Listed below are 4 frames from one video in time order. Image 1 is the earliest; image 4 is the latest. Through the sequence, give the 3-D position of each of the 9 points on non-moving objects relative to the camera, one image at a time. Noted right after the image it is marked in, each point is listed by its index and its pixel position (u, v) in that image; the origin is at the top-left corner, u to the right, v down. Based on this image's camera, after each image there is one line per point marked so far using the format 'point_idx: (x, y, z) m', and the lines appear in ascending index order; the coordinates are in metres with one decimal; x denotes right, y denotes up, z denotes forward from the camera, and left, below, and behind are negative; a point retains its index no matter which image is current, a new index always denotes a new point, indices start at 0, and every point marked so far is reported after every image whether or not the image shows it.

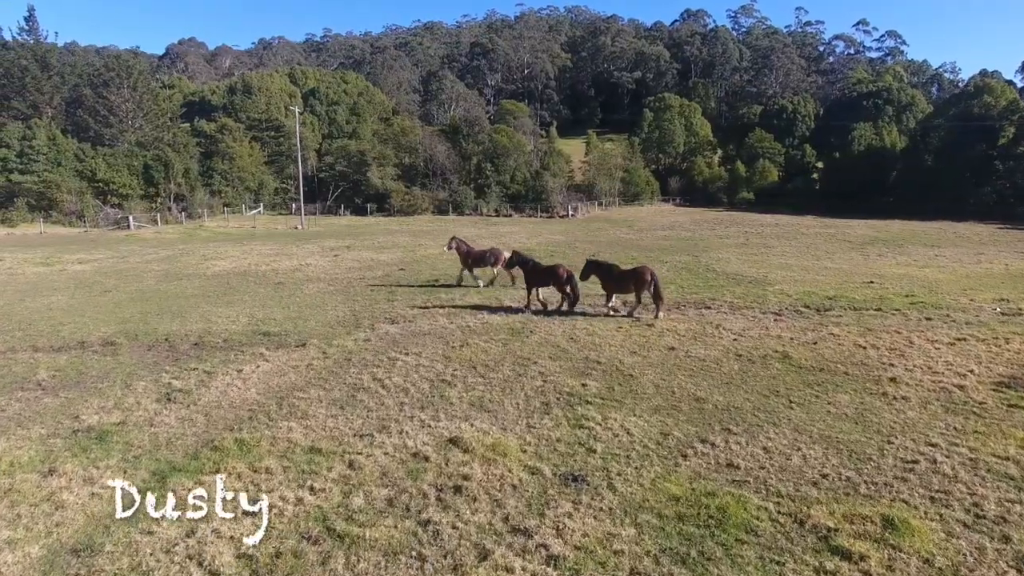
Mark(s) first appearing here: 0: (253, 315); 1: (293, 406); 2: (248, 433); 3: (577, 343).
0: (-4.8, -0.5, +12.5) m
1: (-2.3, -1.3, +7.3) m
2: (-2.6, -1.4, +6.5) m
3: (+1.1, -0.9, +10.2) m
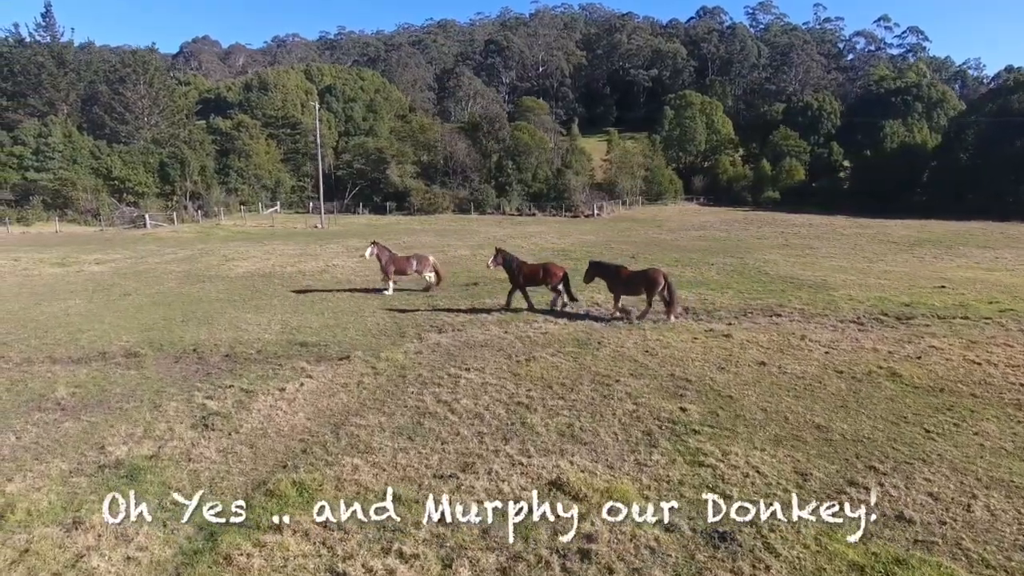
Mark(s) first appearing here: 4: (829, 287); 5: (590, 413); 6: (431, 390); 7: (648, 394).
0: (-3.8, -0.6, +11.5) m
1: (-1.5, -1.4, +6.3) m
2: (-1.7, -1.5, +5.4) m
3: (+2.0, -1.0, +9.1) m
4: (+7.5, 0.0, +15.9) m
5: (+0.9, -1.3, +7.0) m
6: (-0.9, -1.1, +7.6) m
7: (+1.6, -1.2, +7.7) m
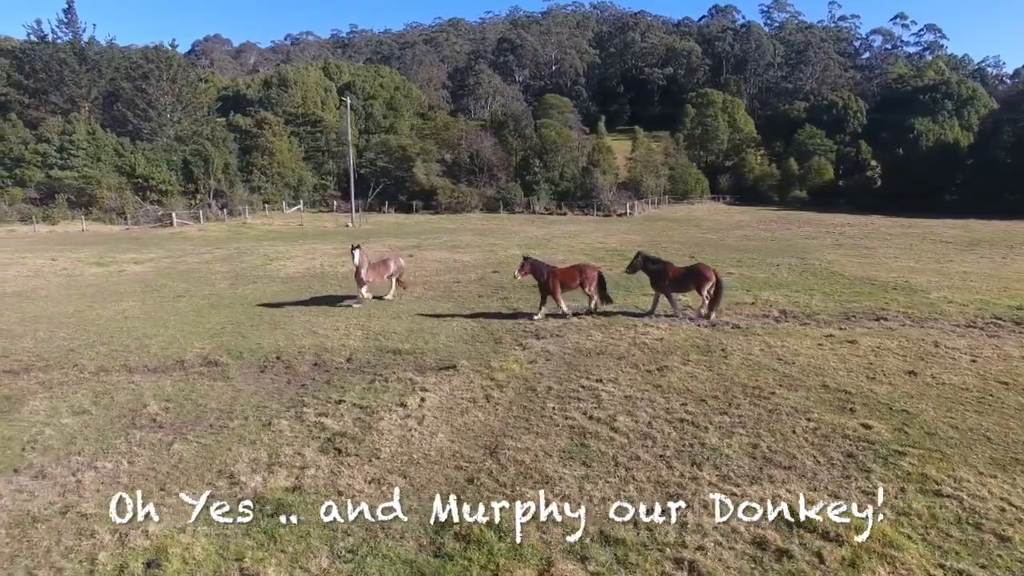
0: (-2.3, -0.6, +10.7) m
1: (0.0, -1.4, +5.4) m
2: (-0.2, -1.5, +4.6) m
3: (+3.5, -1.0, +8.3) m
4: (+9.0, 0.0, +15.1) m
5: (+2.4, -1.3, +6.2) m
6: (+0.6, -1.2, +6.7) m
7: (+3.1, -1.2, +6.9) m
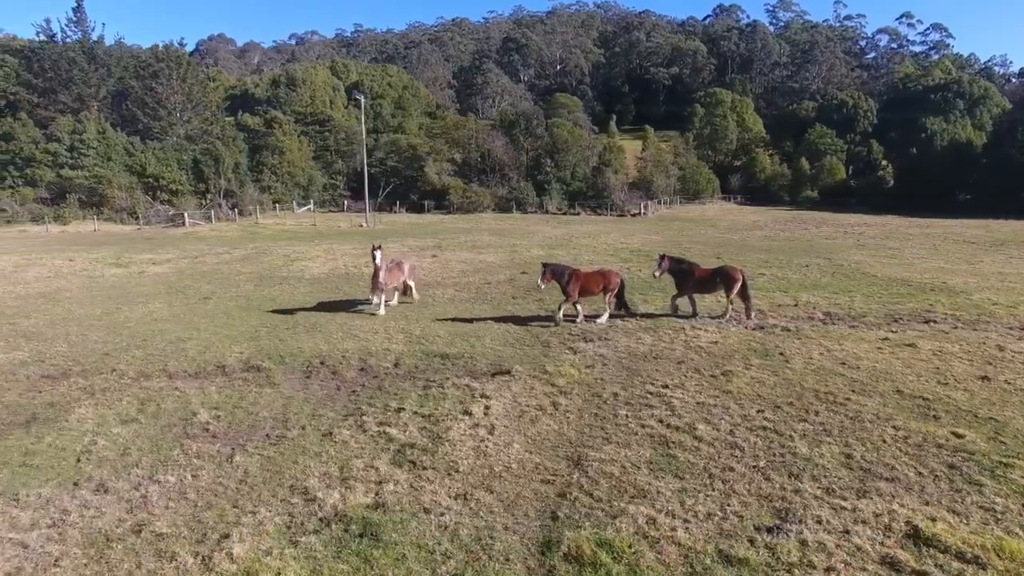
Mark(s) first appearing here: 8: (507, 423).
0: (-1.6, -0.6, +10.4) m
1: (+0.7, -1.4, +5.1) m
2: (+0.5, -1.5, +4.3) m
3: (+4.2, -1.0, +8.0) m
4: (+9.7, 0.0, +14.8) m
5: (+3.0, -1.3, +5.9) m
6: (+1.3, -1.2, +6.4) m
7: (+3.8, -1.3, +6.6) m
8: (-0.1, -1.3, +6.3) m
